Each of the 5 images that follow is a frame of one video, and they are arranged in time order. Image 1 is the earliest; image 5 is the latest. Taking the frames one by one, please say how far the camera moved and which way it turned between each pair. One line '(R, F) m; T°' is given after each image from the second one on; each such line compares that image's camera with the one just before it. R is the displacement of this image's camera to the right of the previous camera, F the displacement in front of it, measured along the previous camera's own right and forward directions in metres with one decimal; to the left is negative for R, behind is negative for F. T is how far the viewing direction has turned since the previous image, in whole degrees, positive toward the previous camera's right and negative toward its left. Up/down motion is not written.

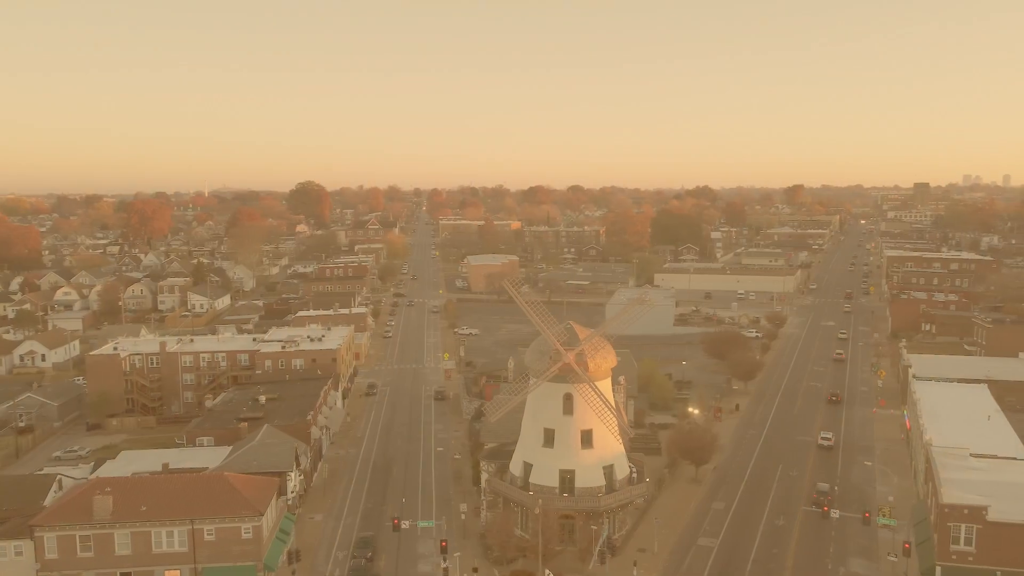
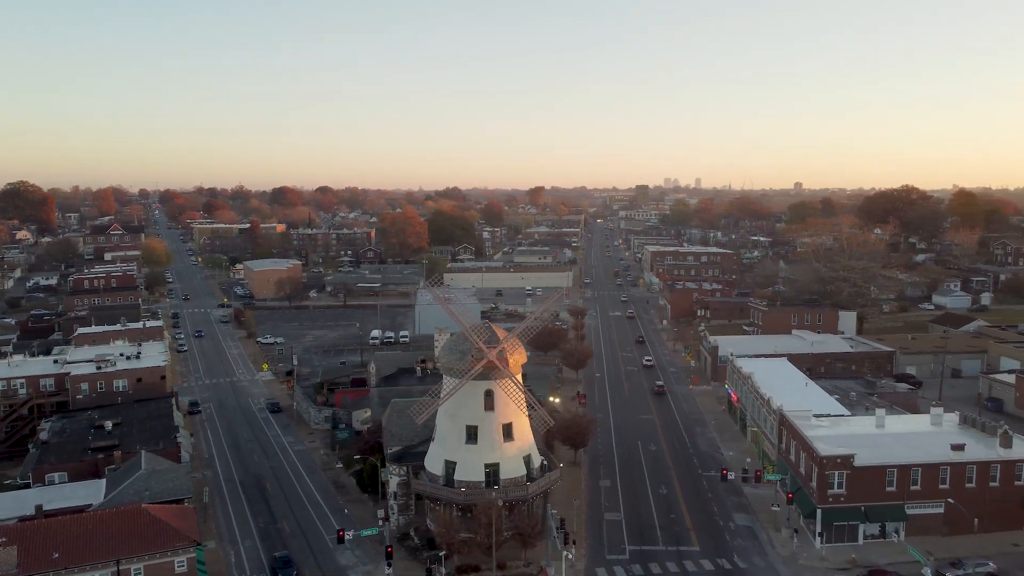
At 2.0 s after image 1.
(-5.1, +0.1) m; +18°
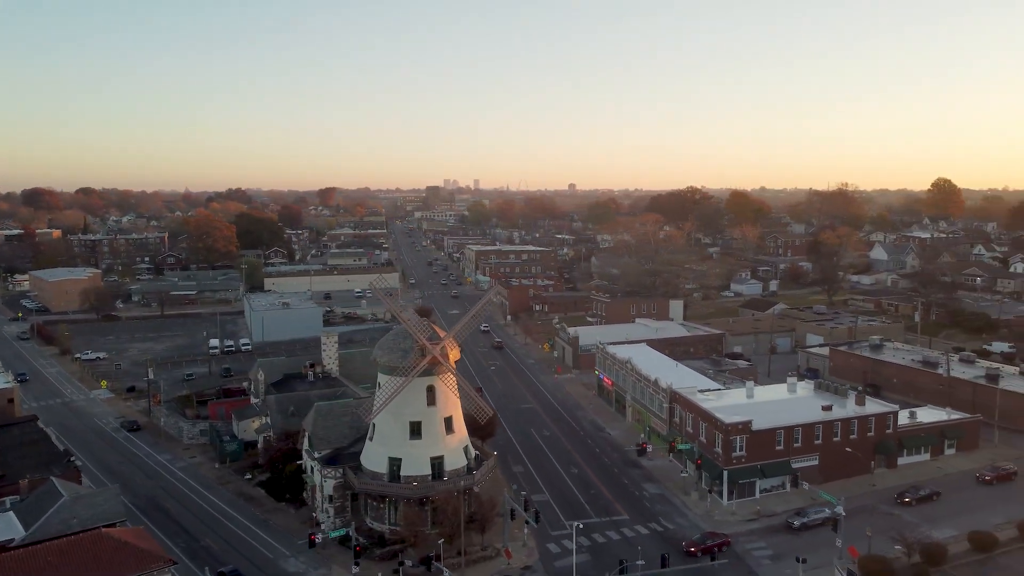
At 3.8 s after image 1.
(-4.7, -0.5) m; +15°
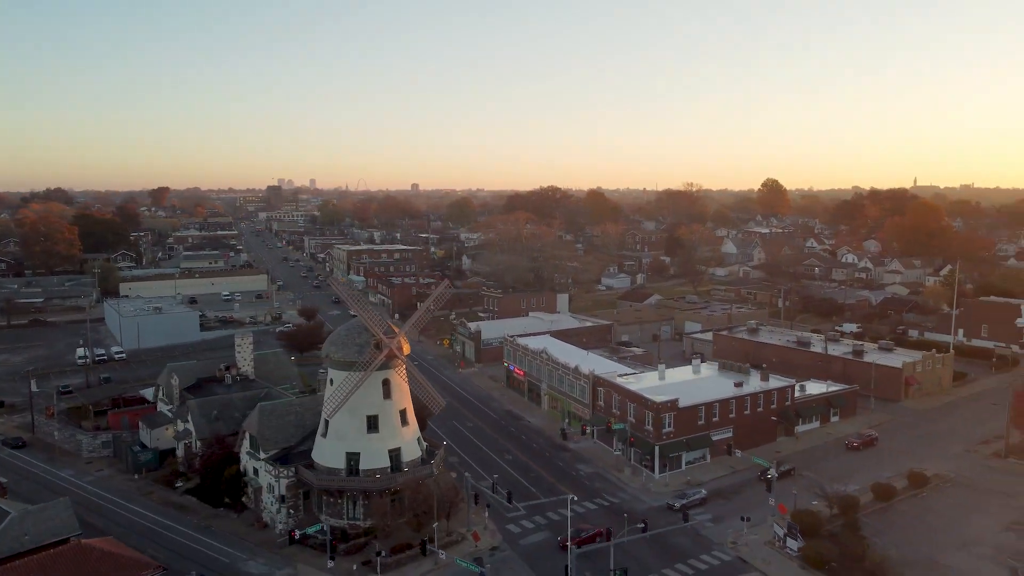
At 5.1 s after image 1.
(-3.4, -0.6) m; +11°
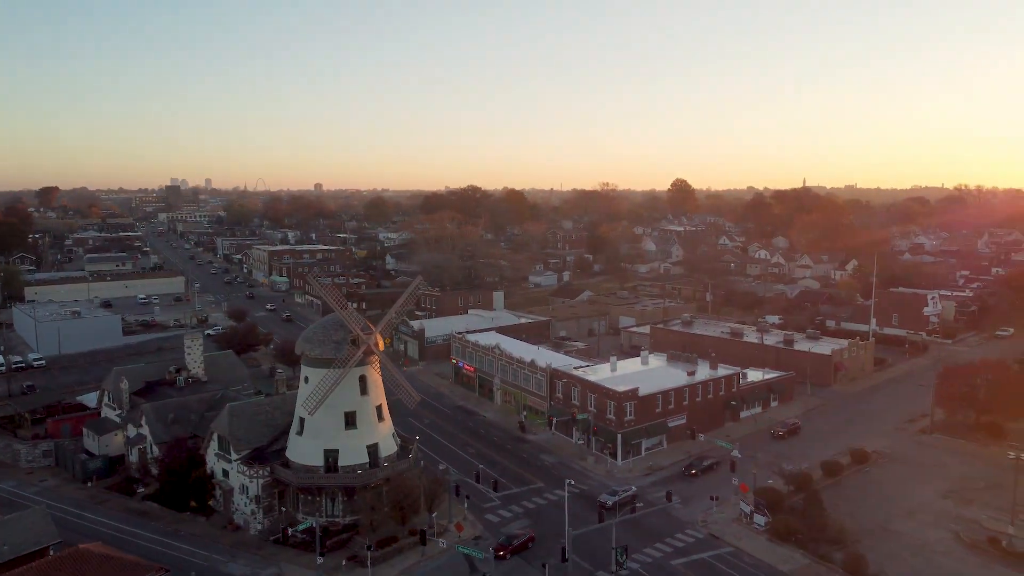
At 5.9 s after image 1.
(-2.1, -0.5) m; +7°
